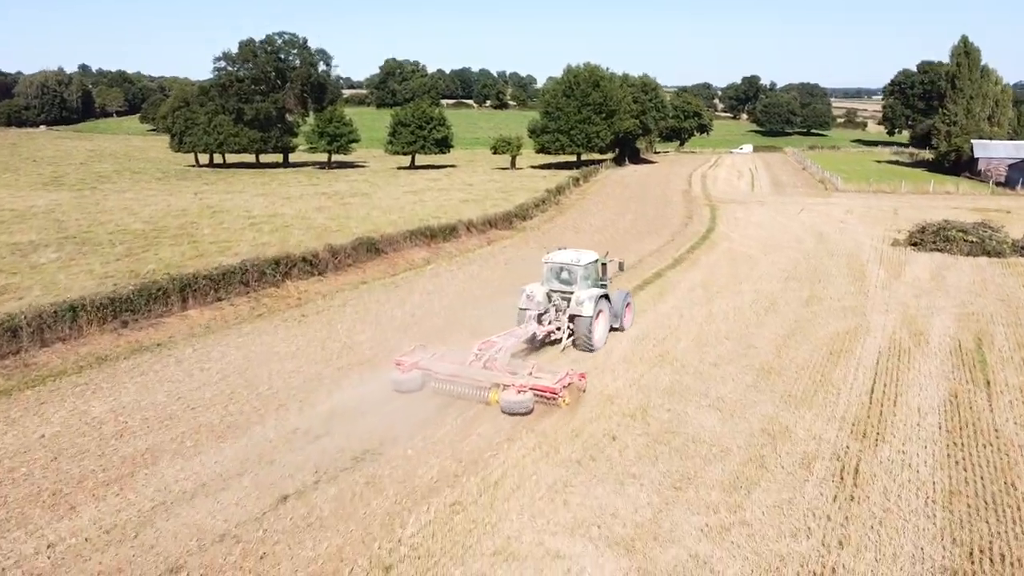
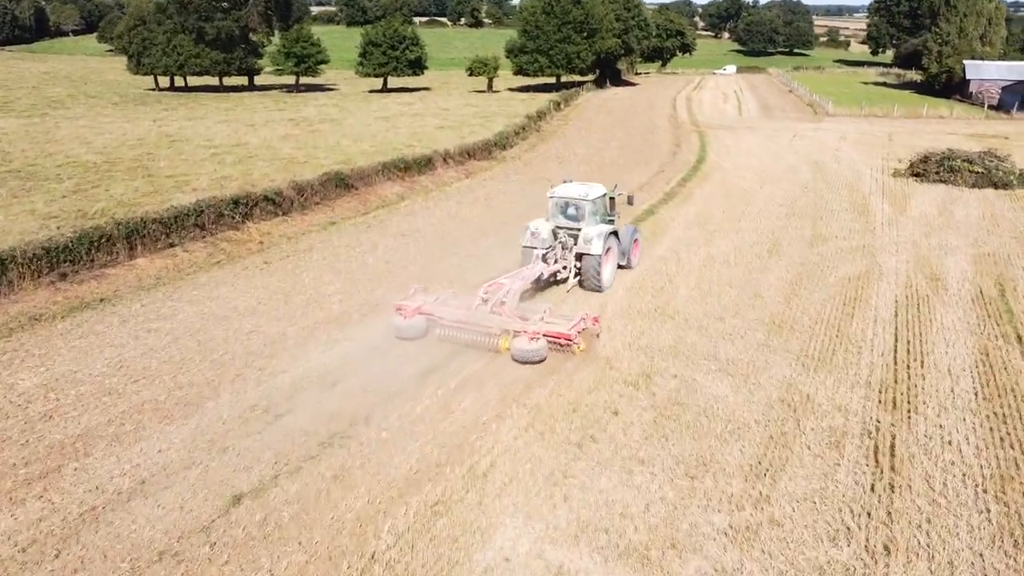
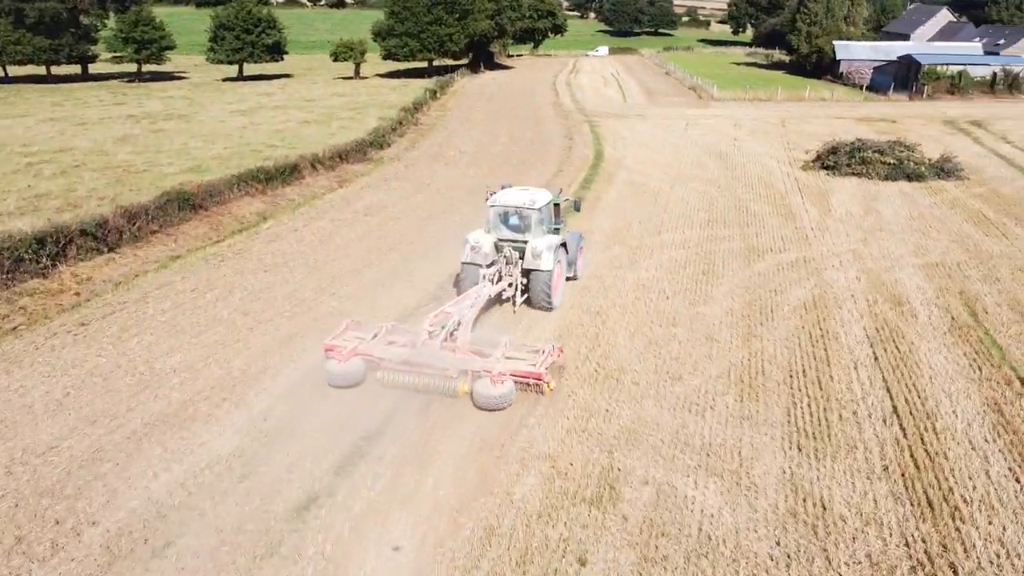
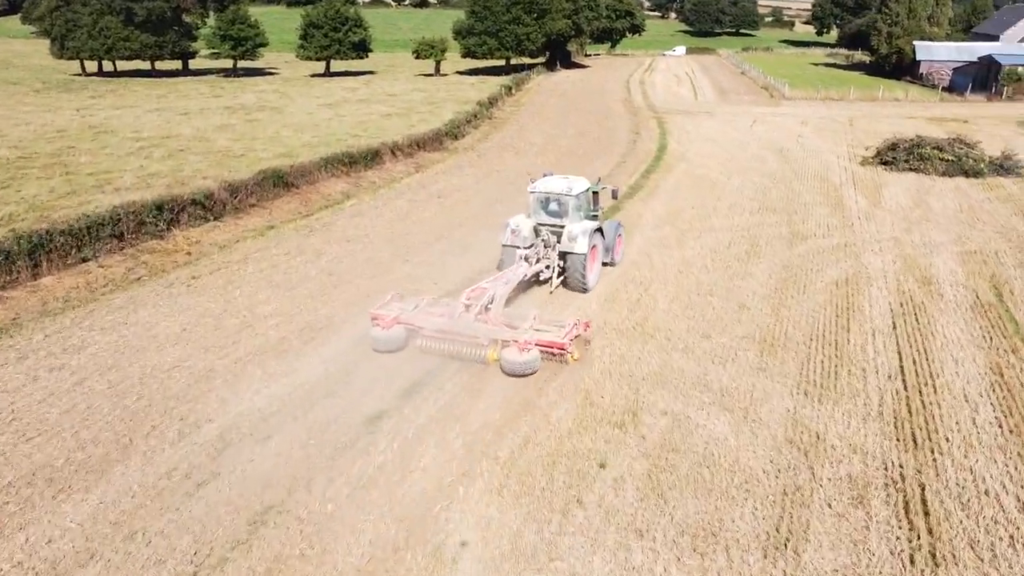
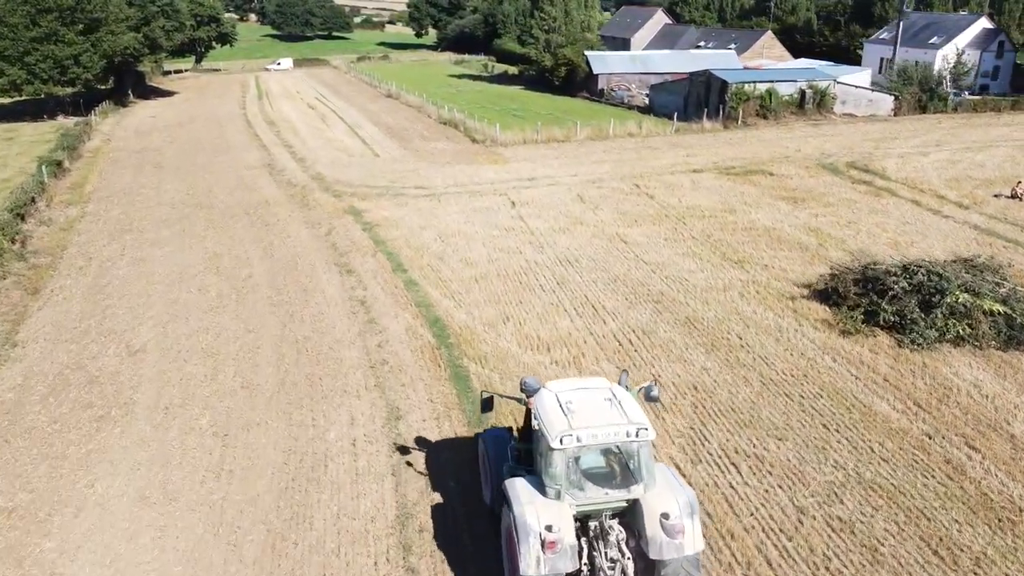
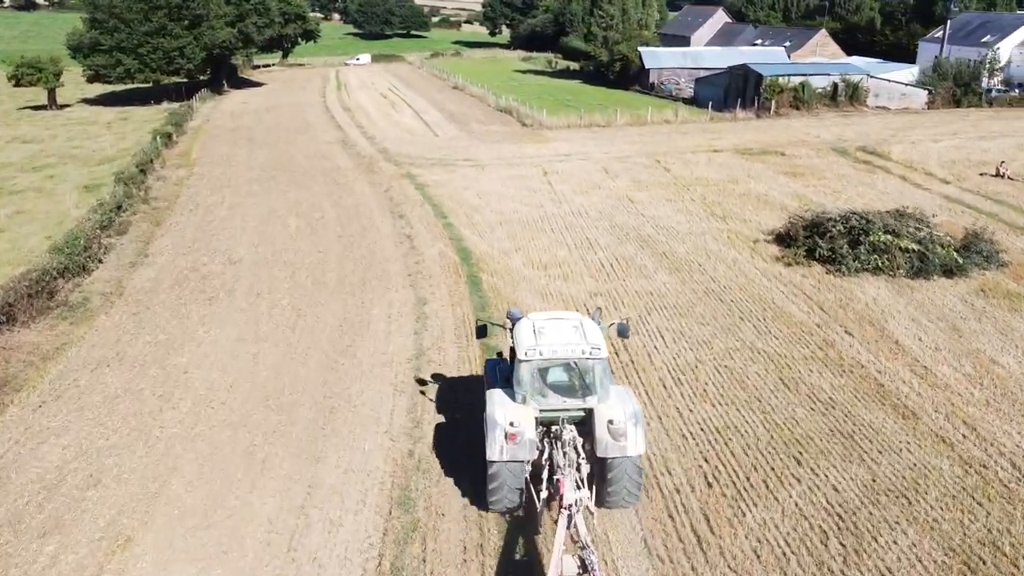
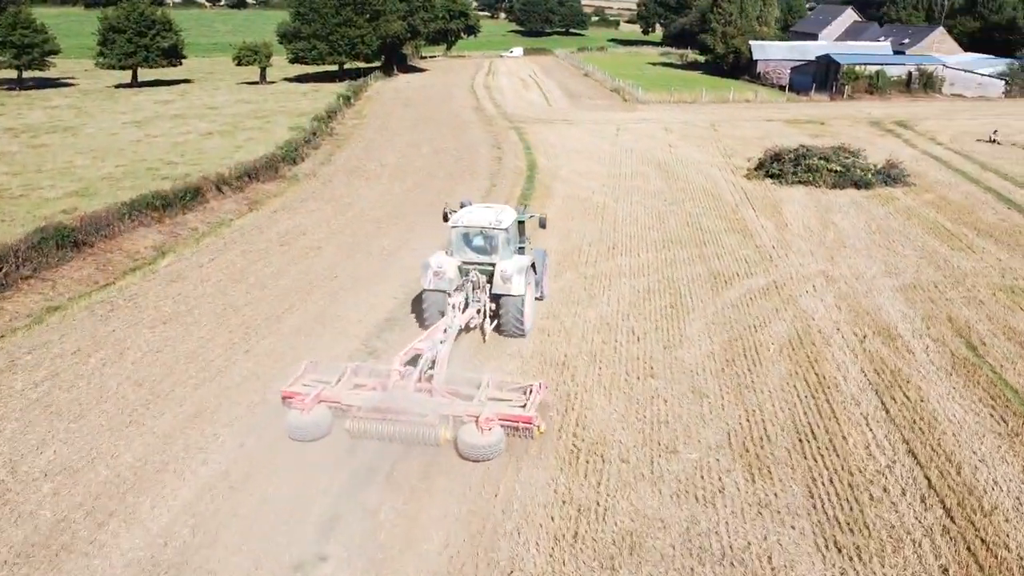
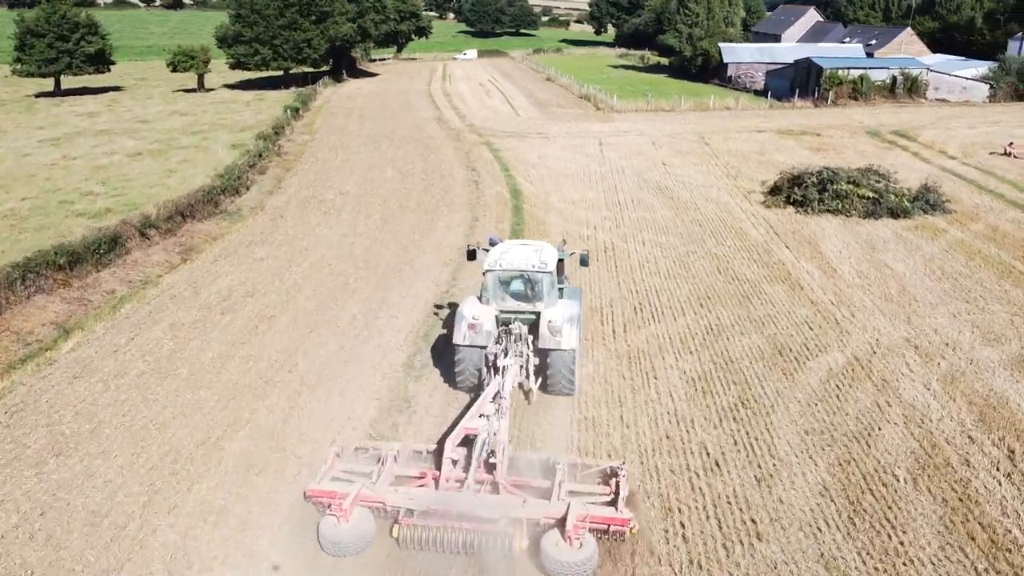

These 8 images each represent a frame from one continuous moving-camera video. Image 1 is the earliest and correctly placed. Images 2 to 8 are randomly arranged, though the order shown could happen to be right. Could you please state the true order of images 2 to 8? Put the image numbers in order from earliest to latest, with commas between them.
2, 4, 3, 7, 8, 6, 5
